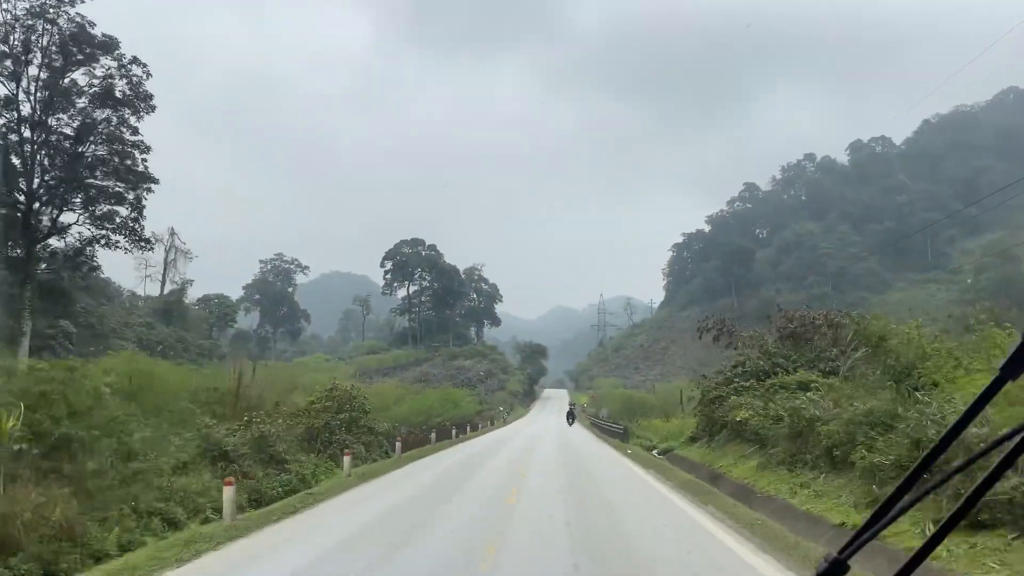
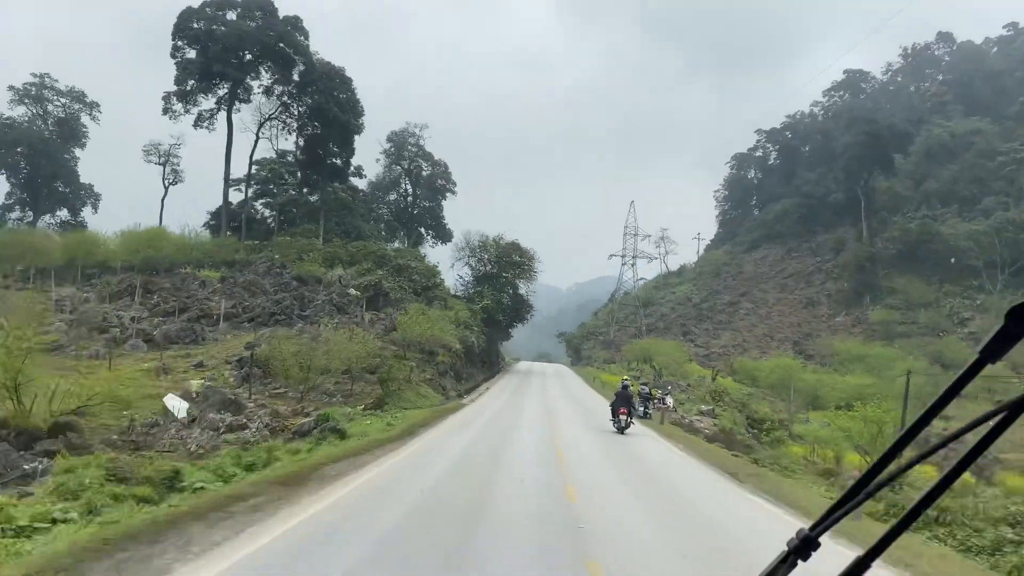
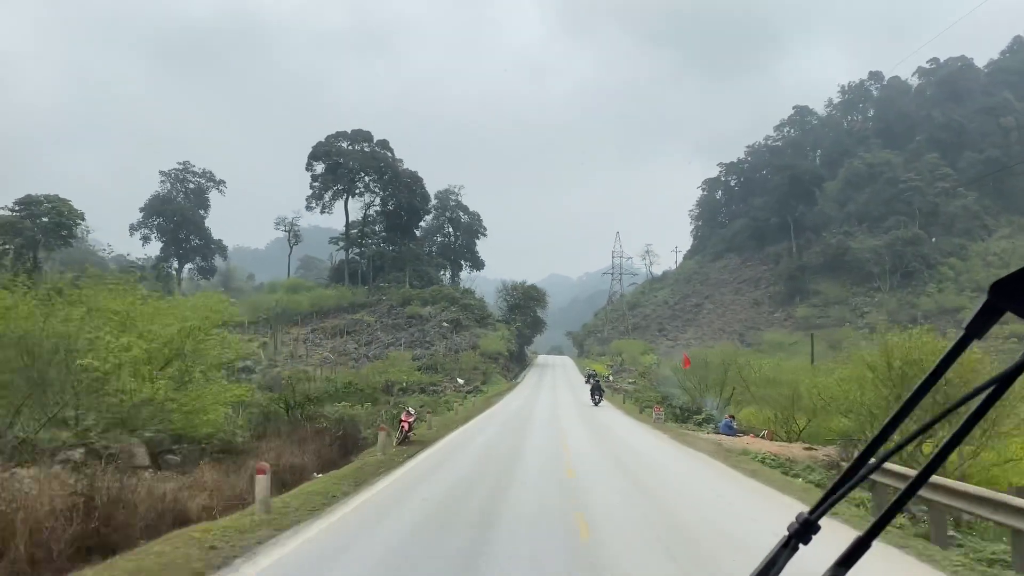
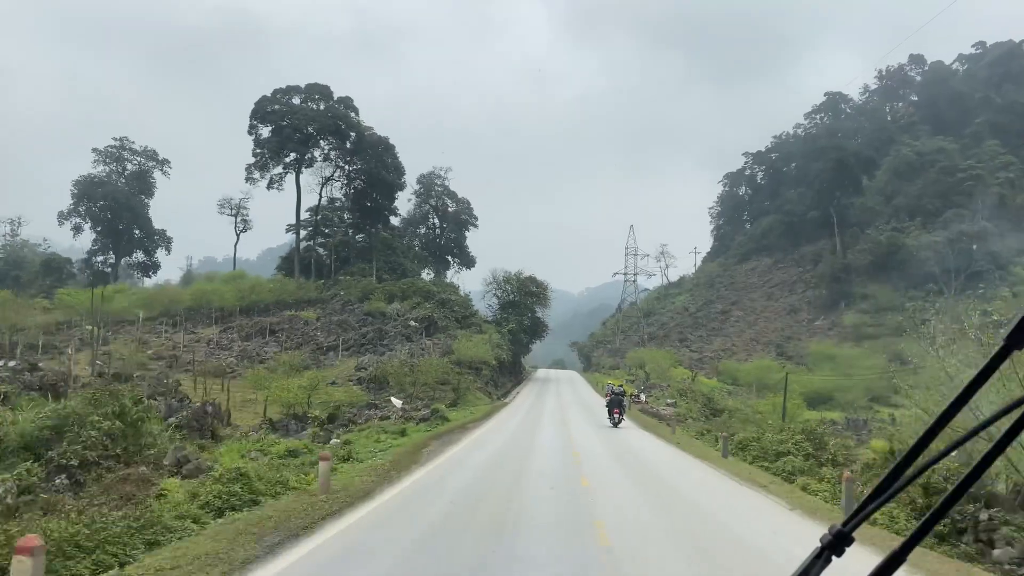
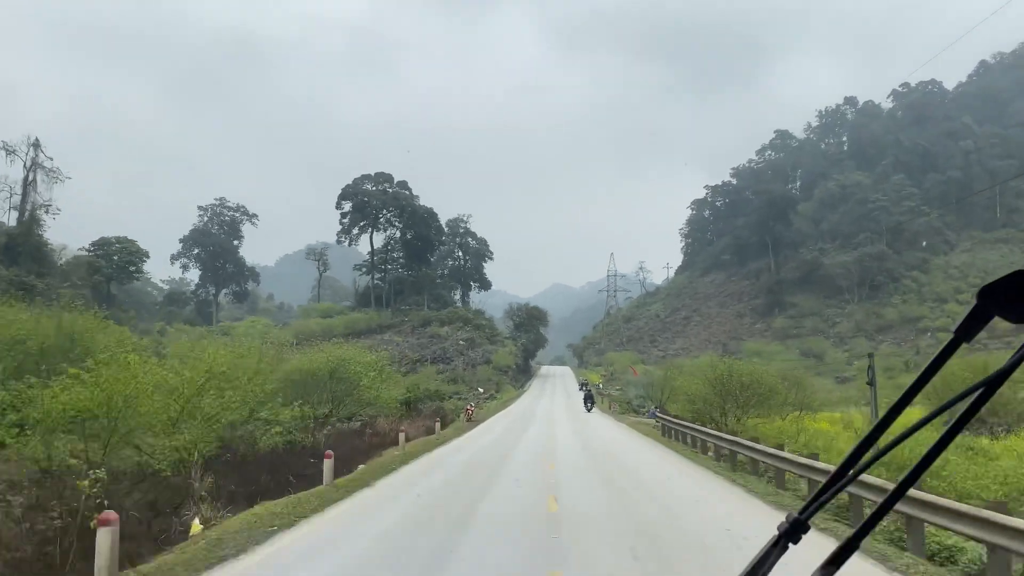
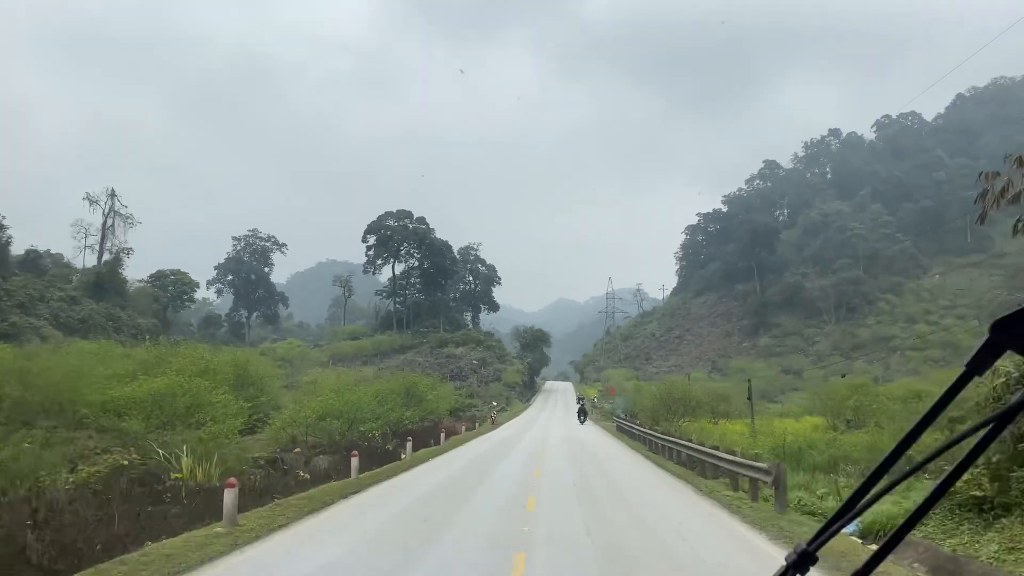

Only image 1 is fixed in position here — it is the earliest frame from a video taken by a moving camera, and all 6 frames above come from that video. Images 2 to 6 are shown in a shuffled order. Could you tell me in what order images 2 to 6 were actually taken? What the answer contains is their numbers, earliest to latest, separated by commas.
6, 5, 3, 4, 2
